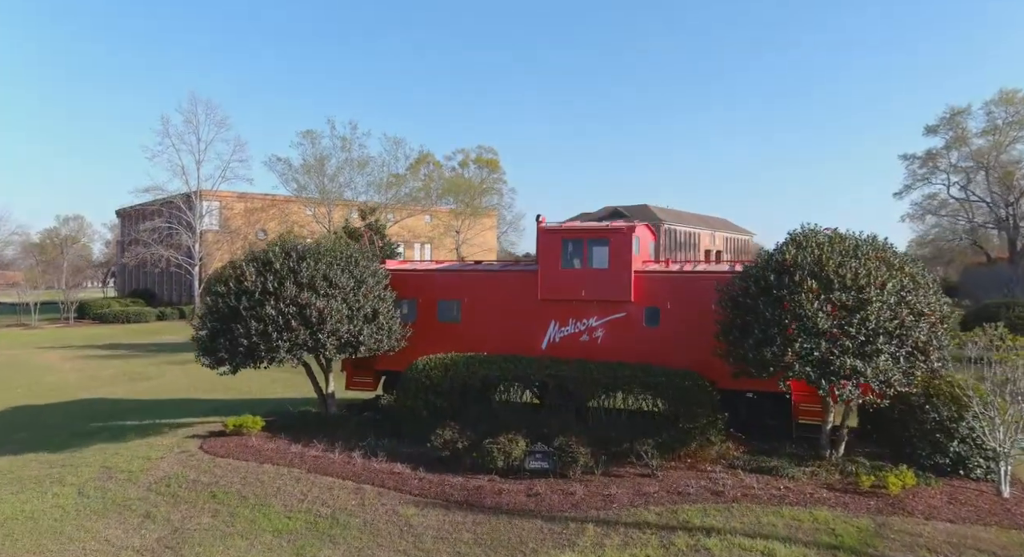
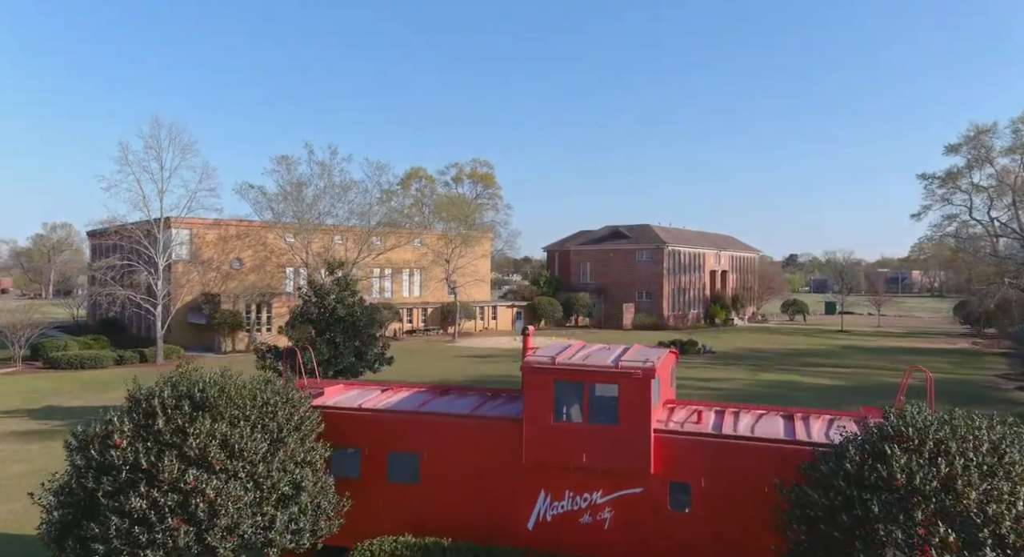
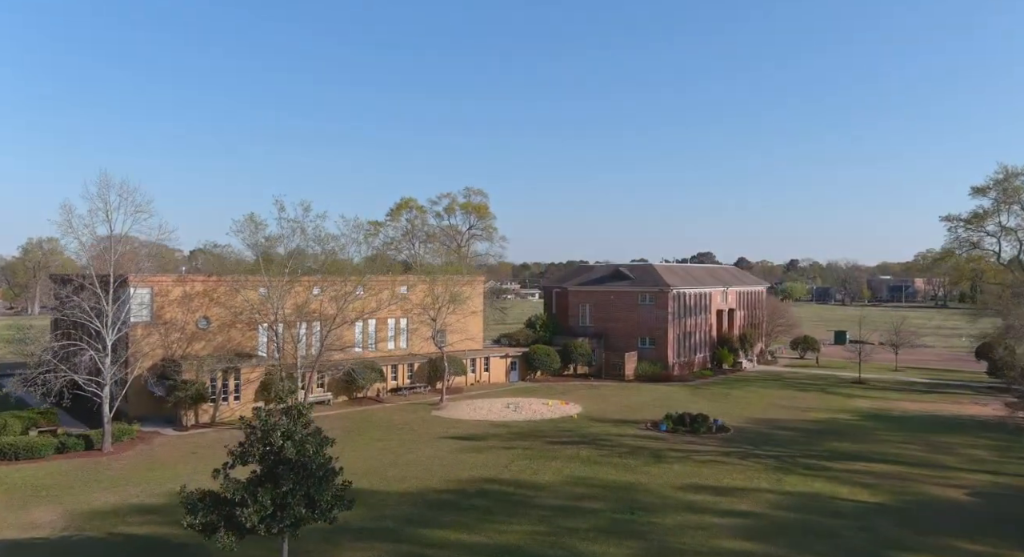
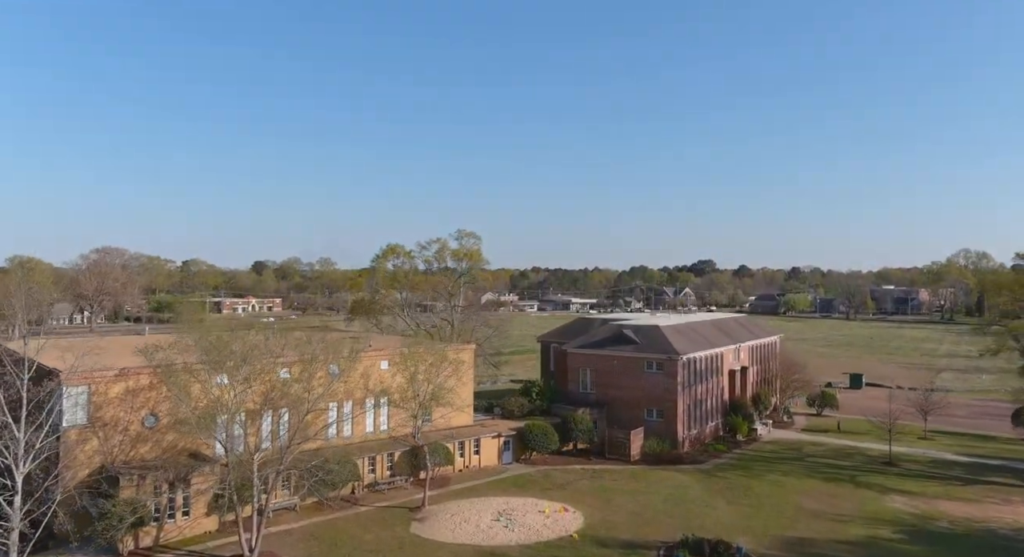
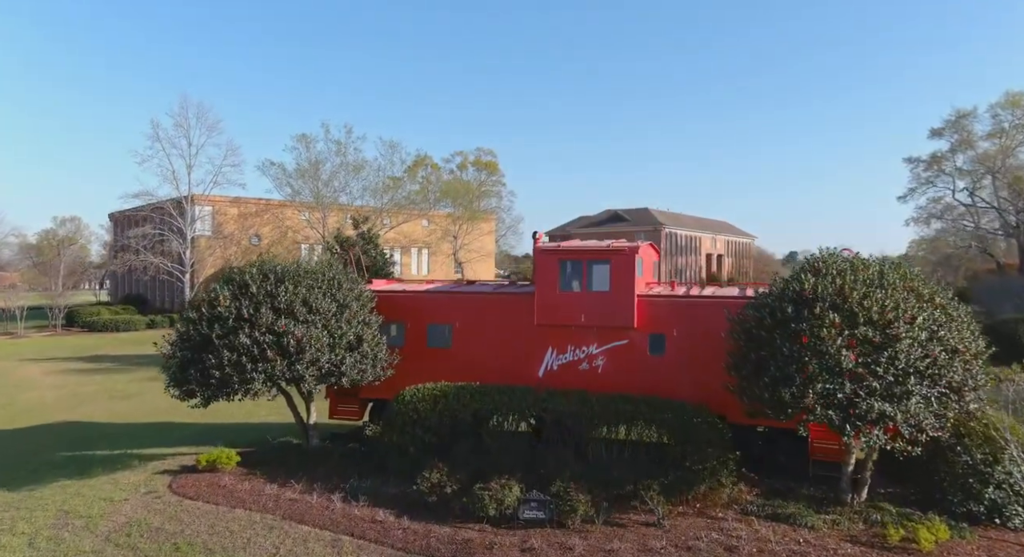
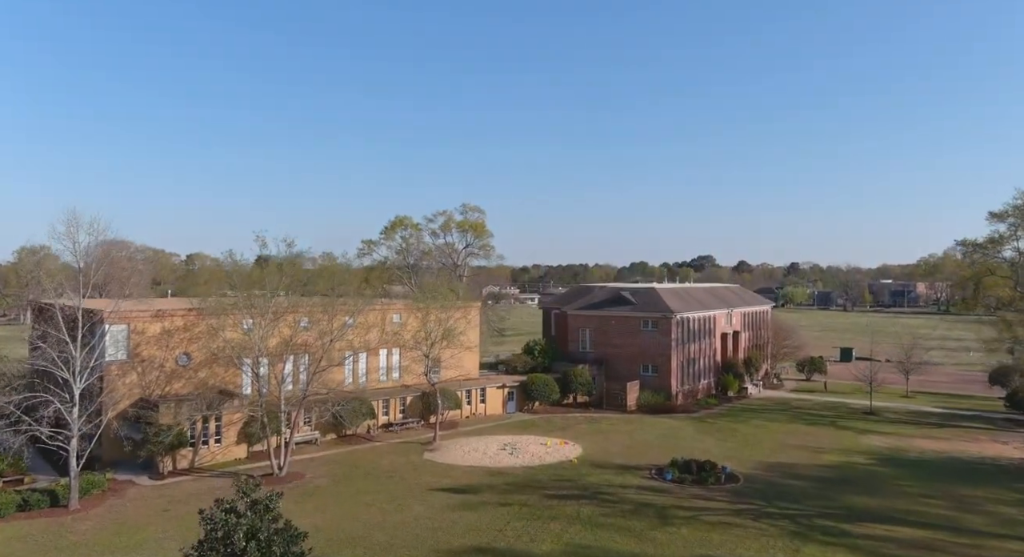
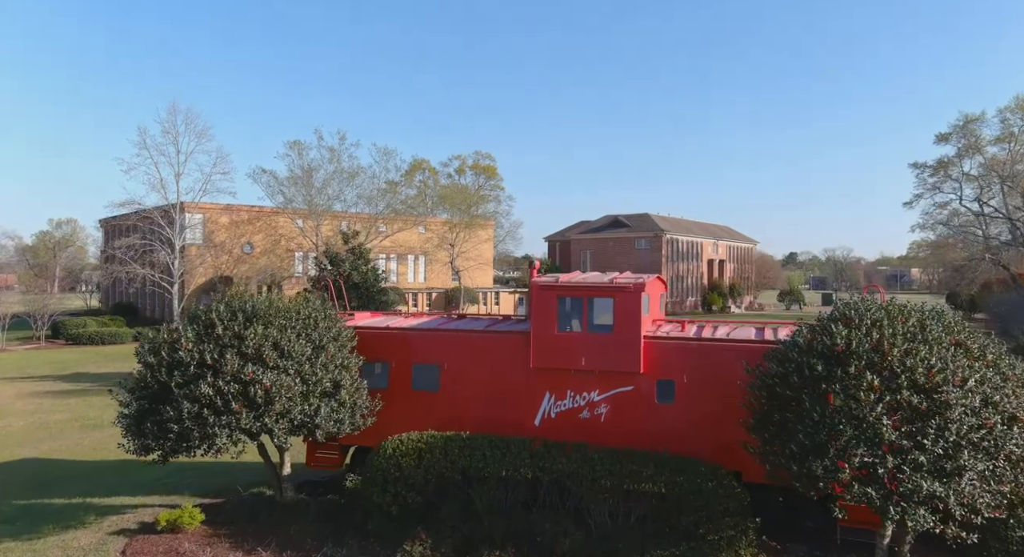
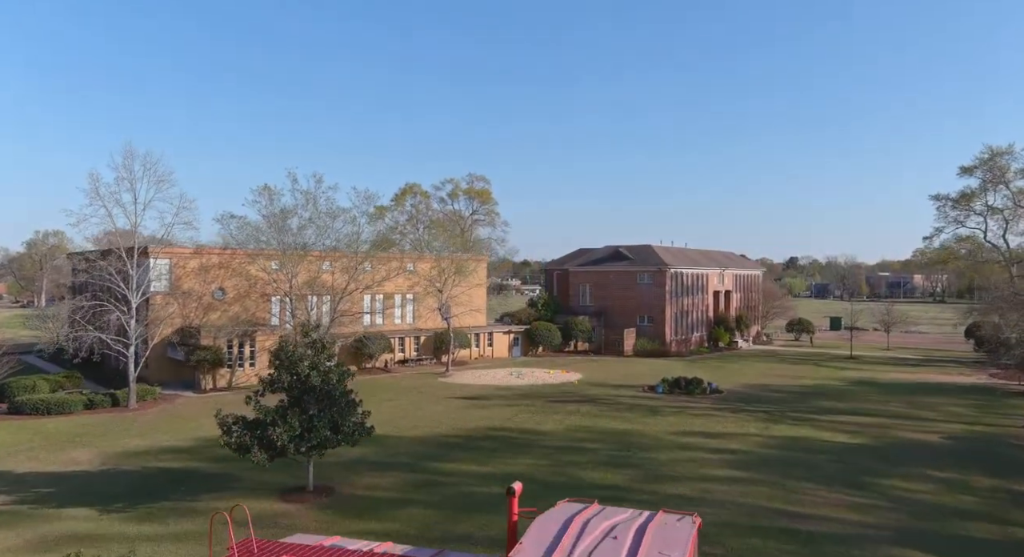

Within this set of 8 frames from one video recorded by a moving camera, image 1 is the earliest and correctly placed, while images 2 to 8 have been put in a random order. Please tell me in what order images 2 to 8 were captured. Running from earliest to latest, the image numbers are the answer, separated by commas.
5, 7, 2, 8, 3, 6, 4
